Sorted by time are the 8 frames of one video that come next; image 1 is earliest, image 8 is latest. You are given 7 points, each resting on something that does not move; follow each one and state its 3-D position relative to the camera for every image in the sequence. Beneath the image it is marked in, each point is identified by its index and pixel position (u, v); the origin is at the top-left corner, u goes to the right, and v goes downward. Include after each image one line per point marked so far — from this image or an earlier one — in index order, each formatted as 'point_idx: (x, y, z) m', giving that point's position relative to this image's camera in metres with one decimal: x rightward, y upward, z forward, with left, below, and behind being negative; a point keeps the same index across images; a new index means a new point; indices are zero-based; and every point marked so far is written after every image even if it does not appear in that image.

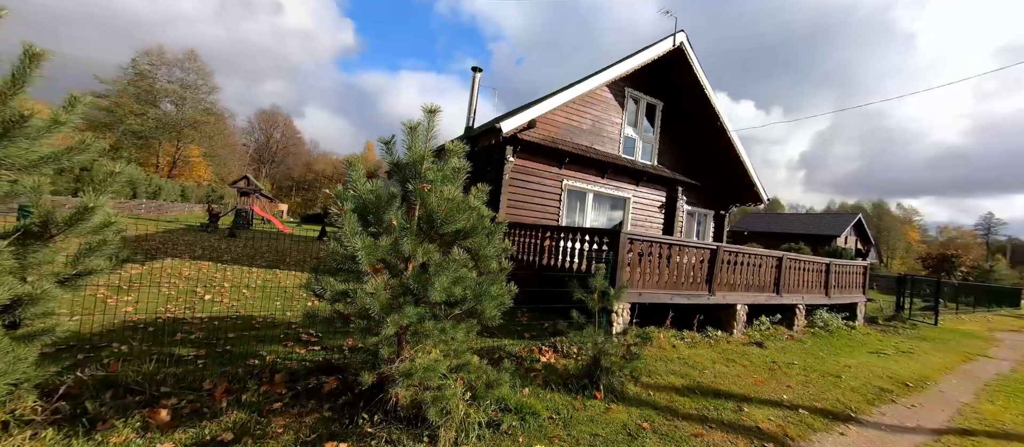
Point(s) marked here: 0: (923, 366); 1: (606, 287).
0: (+7.8, -2.7, +7.8) m
1: (+1.1, -0.7, +4.6) m
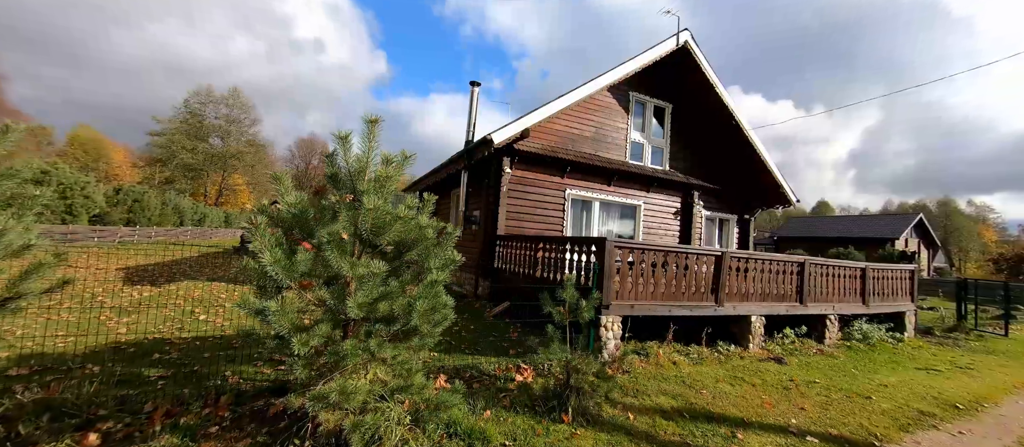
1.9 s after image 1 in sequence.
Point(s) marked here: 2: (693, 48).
0: (+7.8, -2.6, +6.8) m
1: (+0.7, -0.8, +4.3) m
2: (+4.9, +4.7, +11.1) m
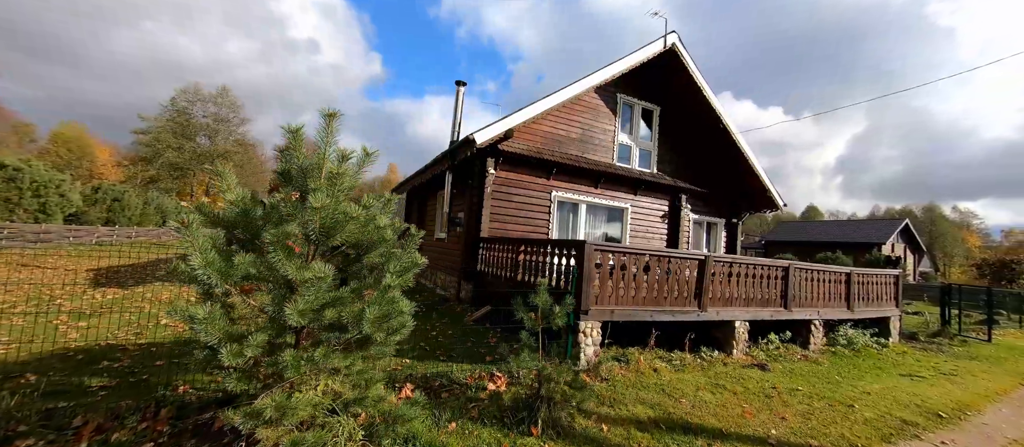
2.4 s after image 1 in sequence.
0: (+7.4, -2.7, +6.7) m
1: (+0.4, -0.8, +4.1) m
2: (+4.5, +4.6, +11.0) m
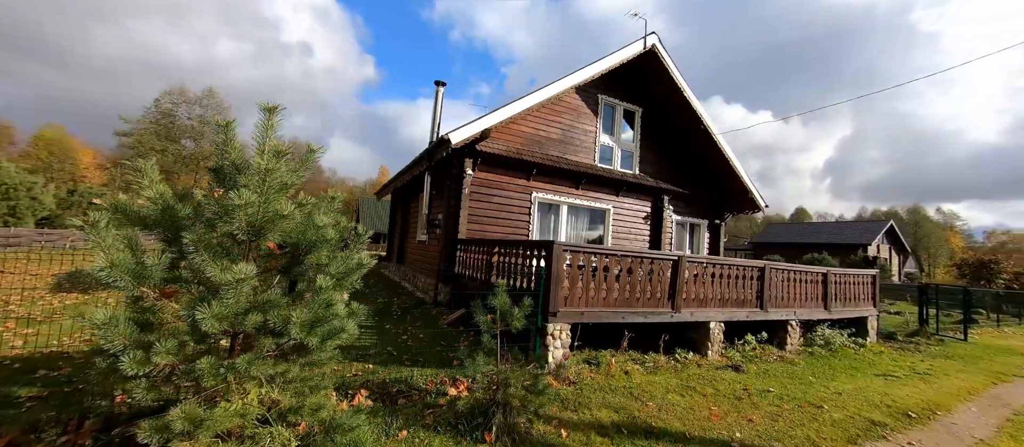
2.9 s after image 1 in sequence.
0: (+7.0, -2.7, +6.7) m
1: (0.0, -0.8, +4.0) m
2: (+4.0, +4.6, +11.0) m
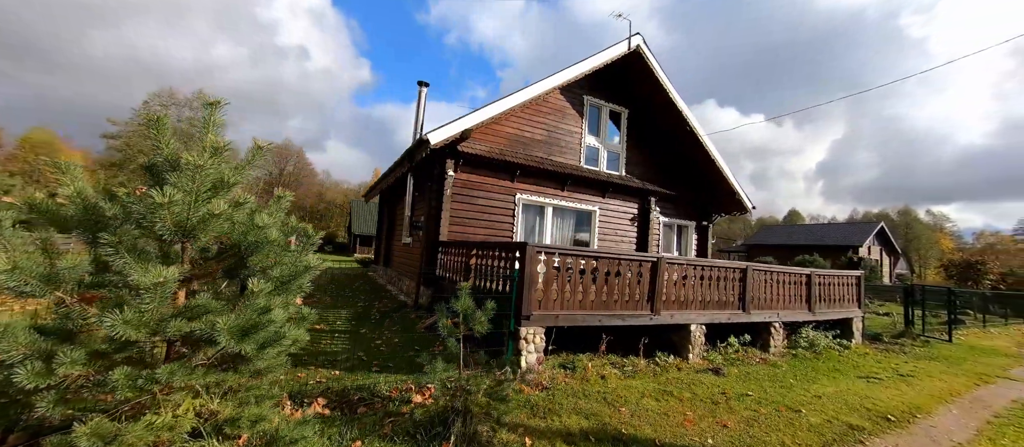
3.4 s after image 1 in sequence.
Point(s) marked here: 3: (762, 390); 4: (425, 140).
0: (+6.6, -2.7, +6.7) m
1: (-0.4, -0.8, +3.8) m
2: (+3.5, +4.5, +10.9) m
3: (+3.5, -2.4, +5.8) m
4: (-1.7, +1.7, +8.2) m
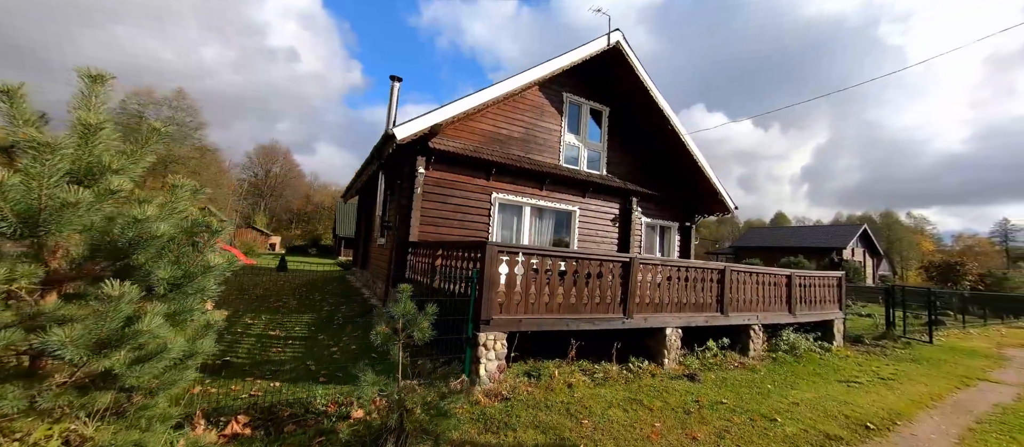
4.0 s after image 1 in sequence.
0: (+6.1, -2.7, +6.4) m
1: (-0.8, -0.8, +3.4) m
2: (+2.9, +4.5, +10.7) m
3: (+3.0, -2.3, +5.6) m
4: (-2.3, +1.7, +7.8) m
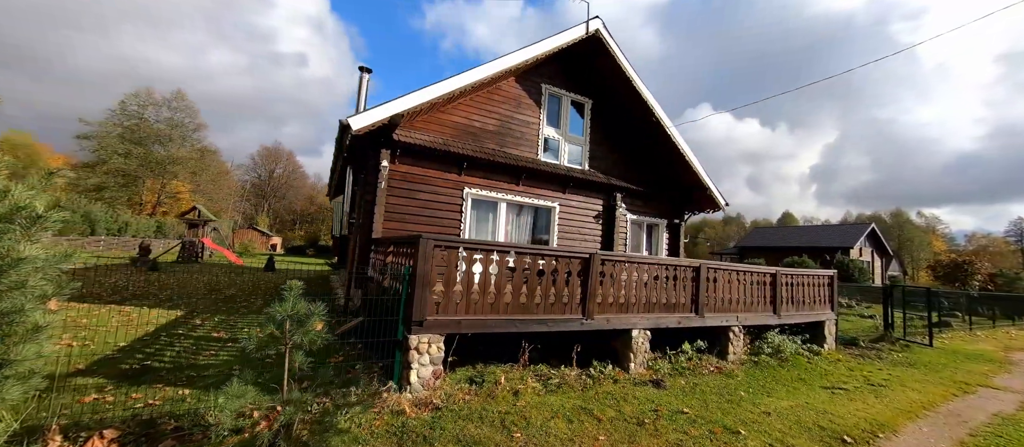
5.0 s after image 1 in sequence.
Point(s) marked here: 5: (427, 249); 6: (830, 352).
0: (+5.4, -2.6, +5.9) m
1: (-1.5, -0.7, +3.0) m
2: (+2.3, +4.6, +10.2) m
3: (+2.4, -2.2, +5.1) m
4: (-3.0, +1.8, +7.4) m
5: (-0.9, -0.3, +4.5) m
6: (+6.6, -2.7, +8.6) m
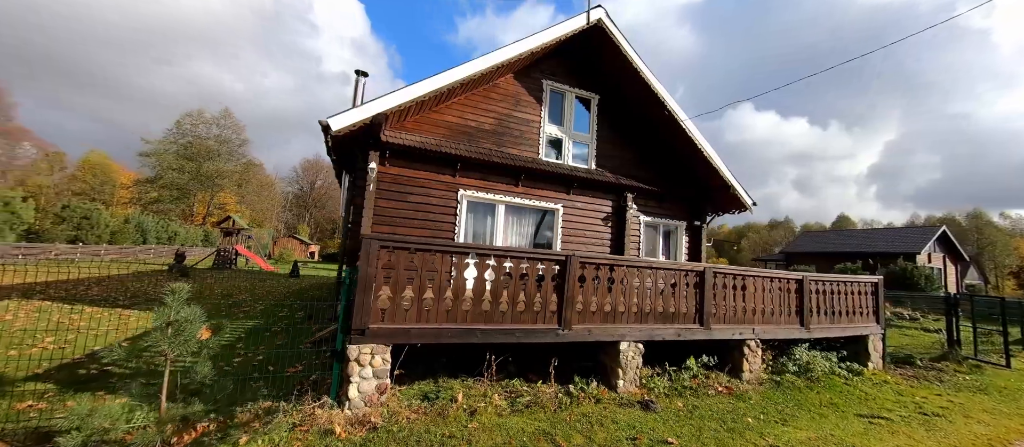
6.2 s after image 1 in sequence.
0: (+5.0, -2.5, +4.8) m
1: (-2.2, -0.6, +2.7) m
2: (+2.3, +4.6, +9.5) m
3: (+1.9, -2.2, +4.3) m
4: (-3.2, +1.7, +7.3) m
5: (-1.4, -0.3, +4.1) m
6: (+6.5, -2.7, +7.4) m
